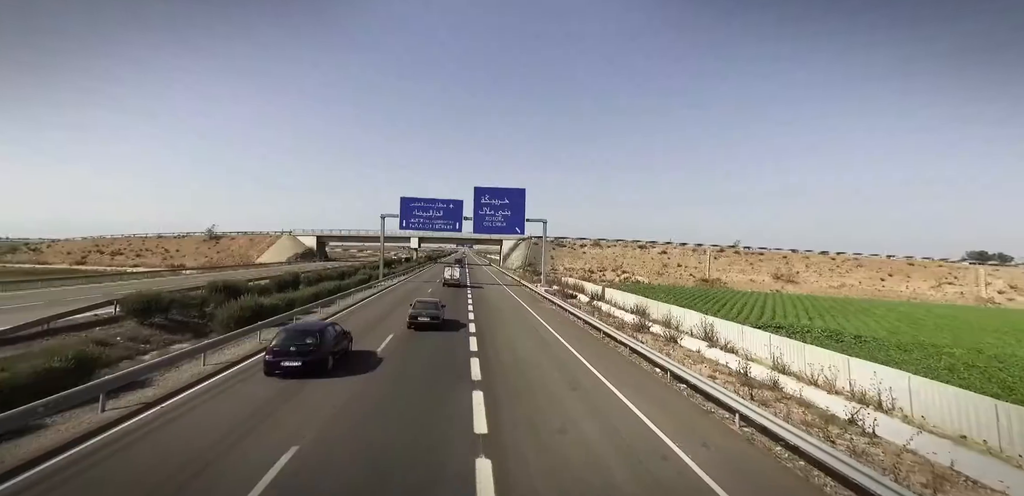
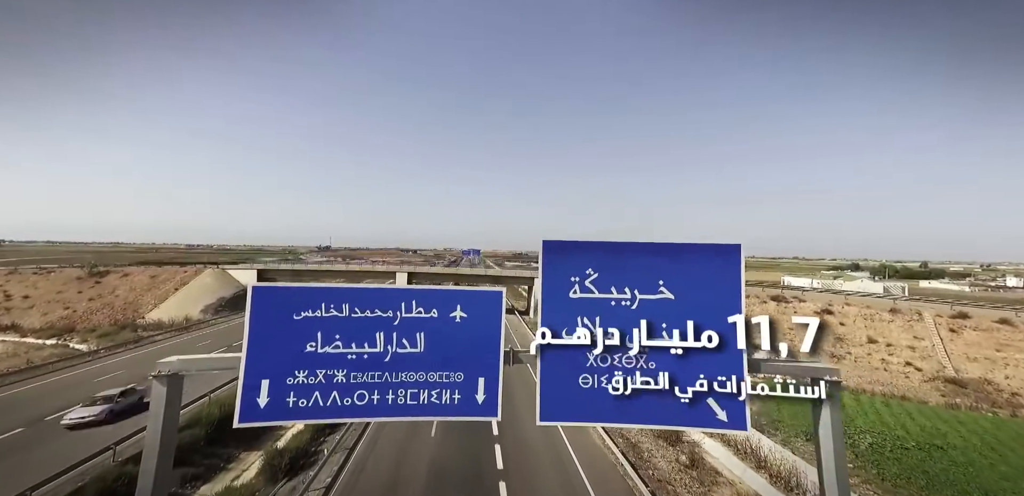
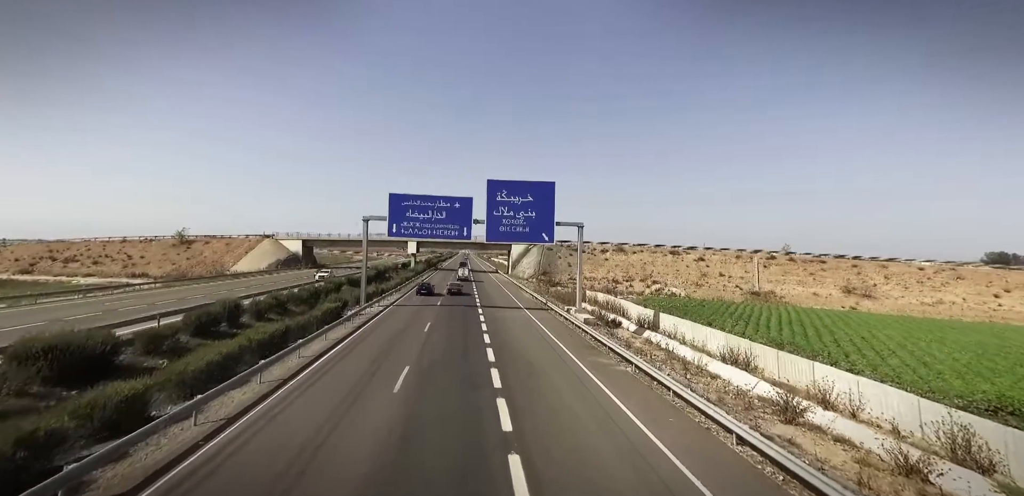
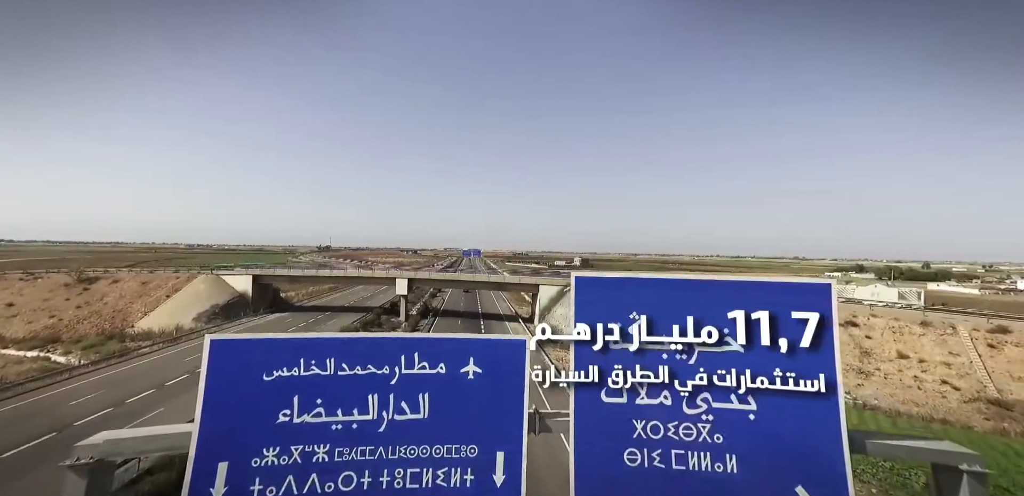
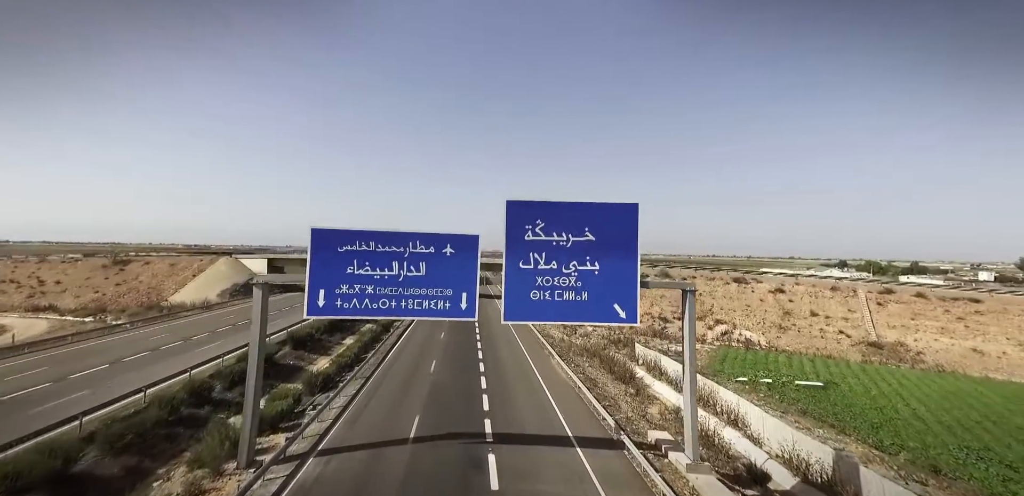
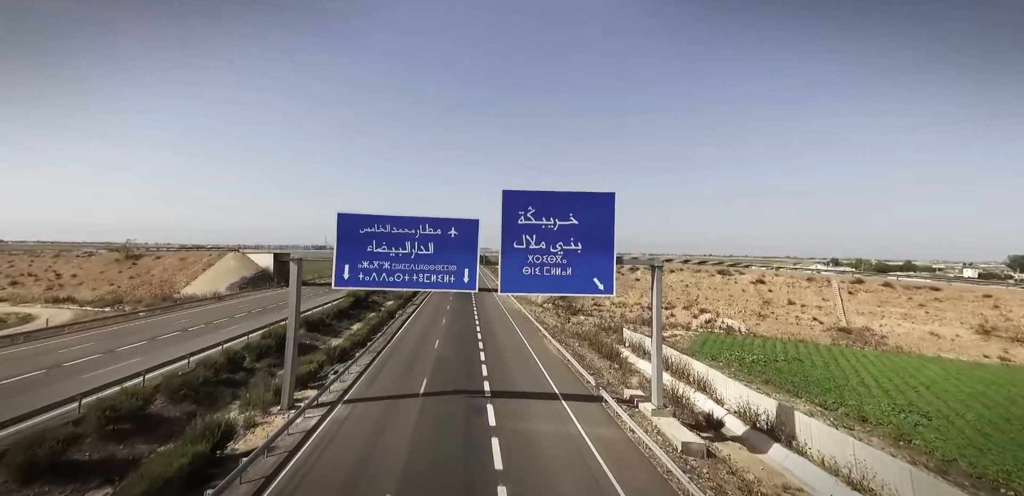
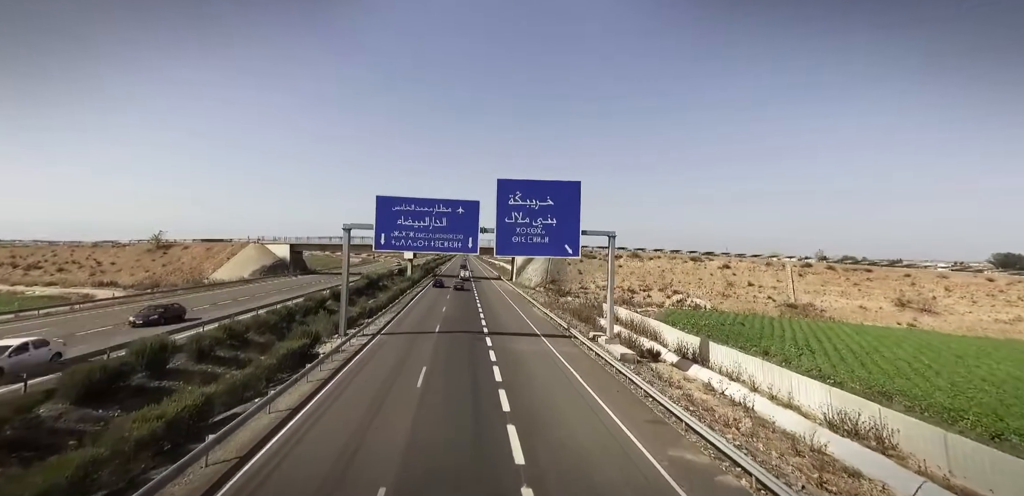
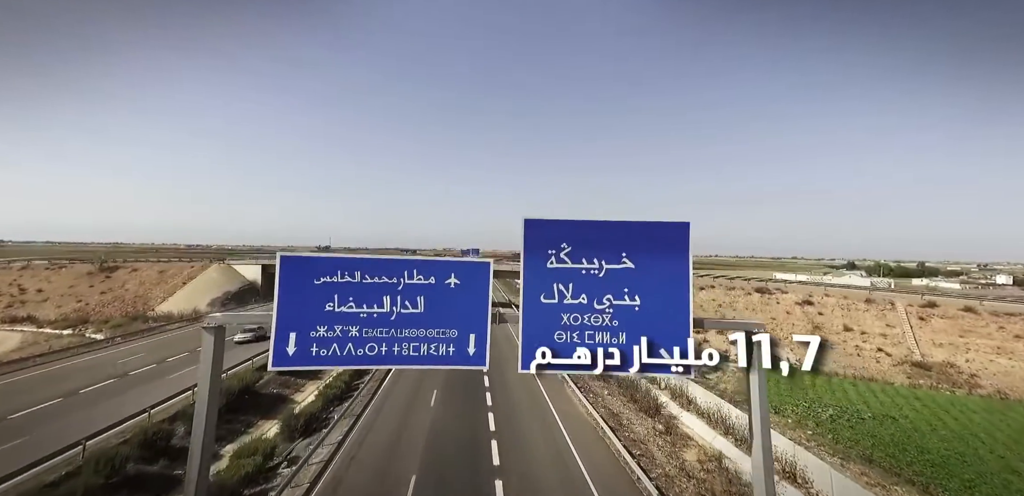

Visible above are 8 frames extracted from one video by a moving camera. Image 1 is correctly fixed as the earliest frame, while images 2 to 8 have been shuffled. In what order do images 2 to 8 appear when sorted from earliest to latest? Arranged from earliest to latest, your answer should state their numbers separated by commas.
3, 7, 6, 5, 8, 2, 4
